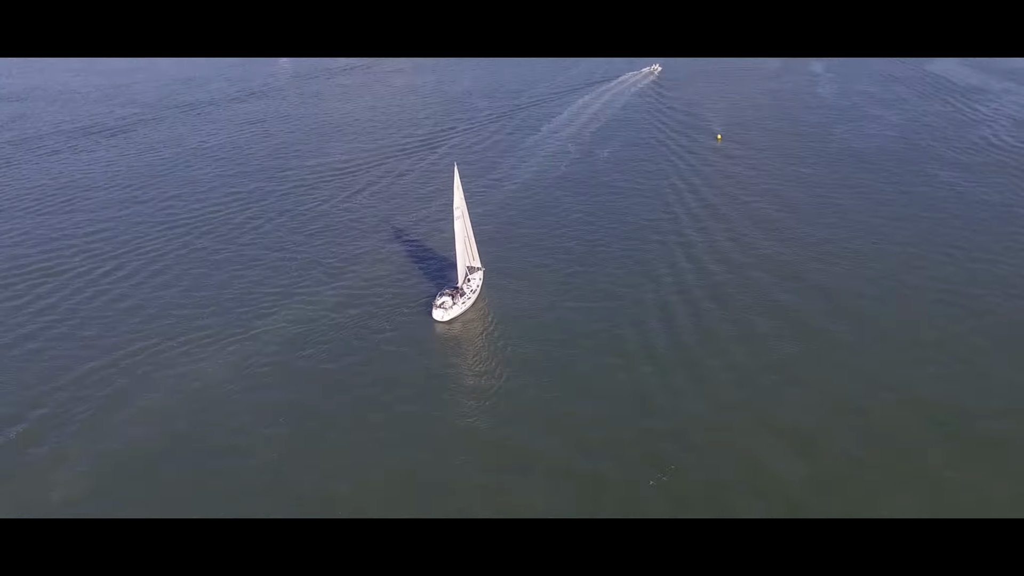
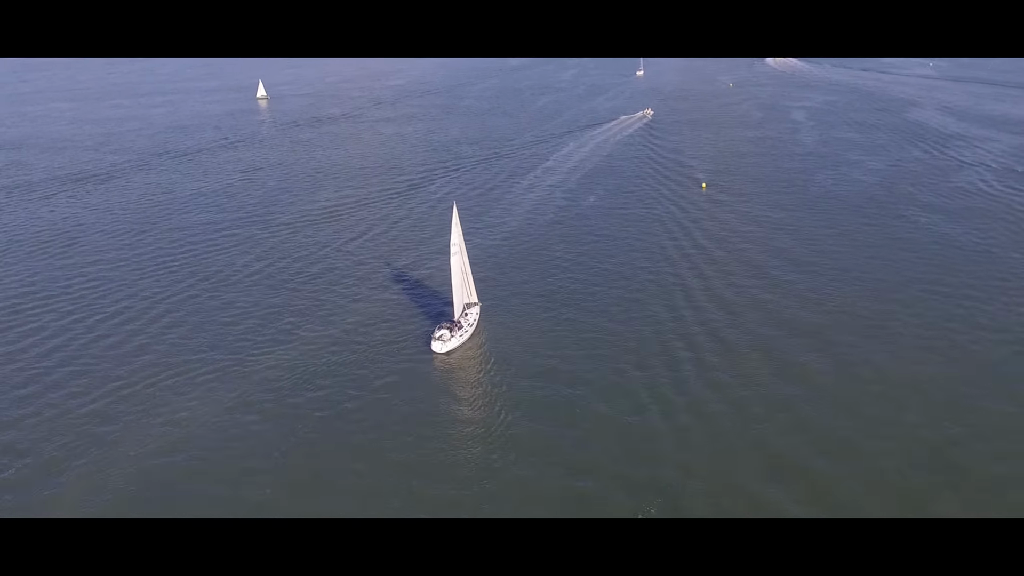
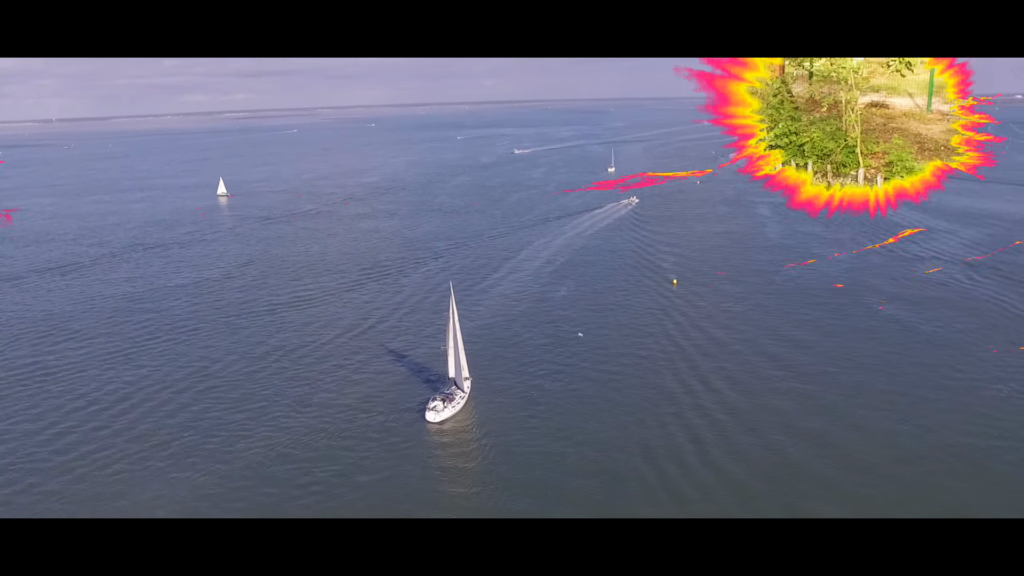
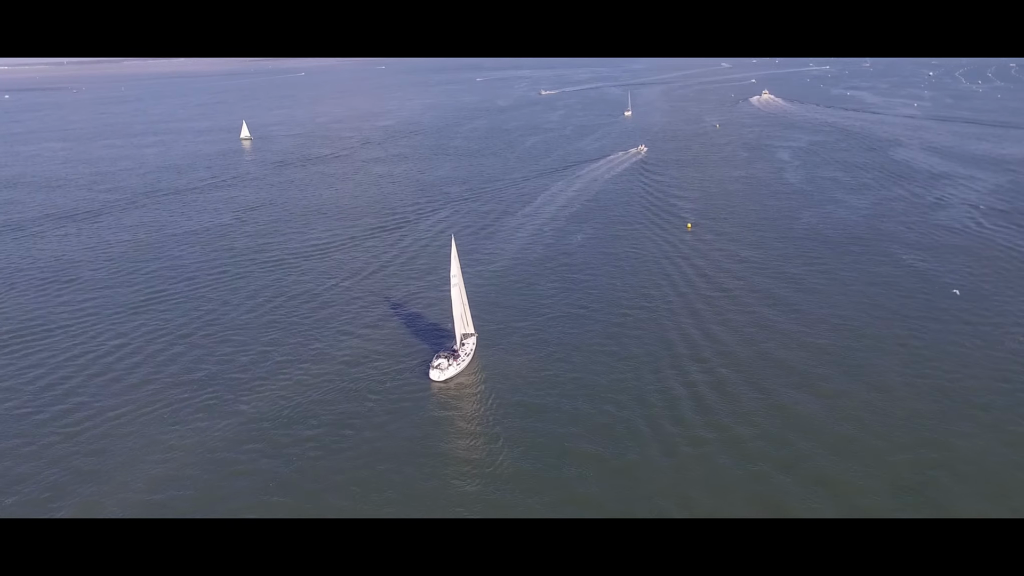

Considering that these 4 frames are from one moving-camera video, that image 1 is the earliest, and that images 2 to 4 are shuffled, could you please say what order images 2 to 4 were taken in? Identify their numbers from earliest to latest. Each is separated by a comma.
2, 4, 3
